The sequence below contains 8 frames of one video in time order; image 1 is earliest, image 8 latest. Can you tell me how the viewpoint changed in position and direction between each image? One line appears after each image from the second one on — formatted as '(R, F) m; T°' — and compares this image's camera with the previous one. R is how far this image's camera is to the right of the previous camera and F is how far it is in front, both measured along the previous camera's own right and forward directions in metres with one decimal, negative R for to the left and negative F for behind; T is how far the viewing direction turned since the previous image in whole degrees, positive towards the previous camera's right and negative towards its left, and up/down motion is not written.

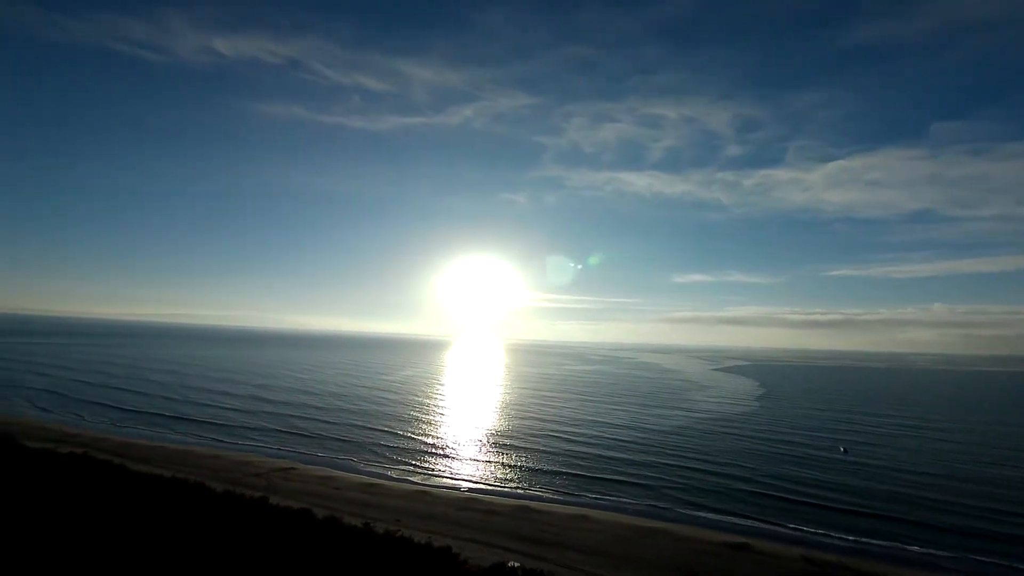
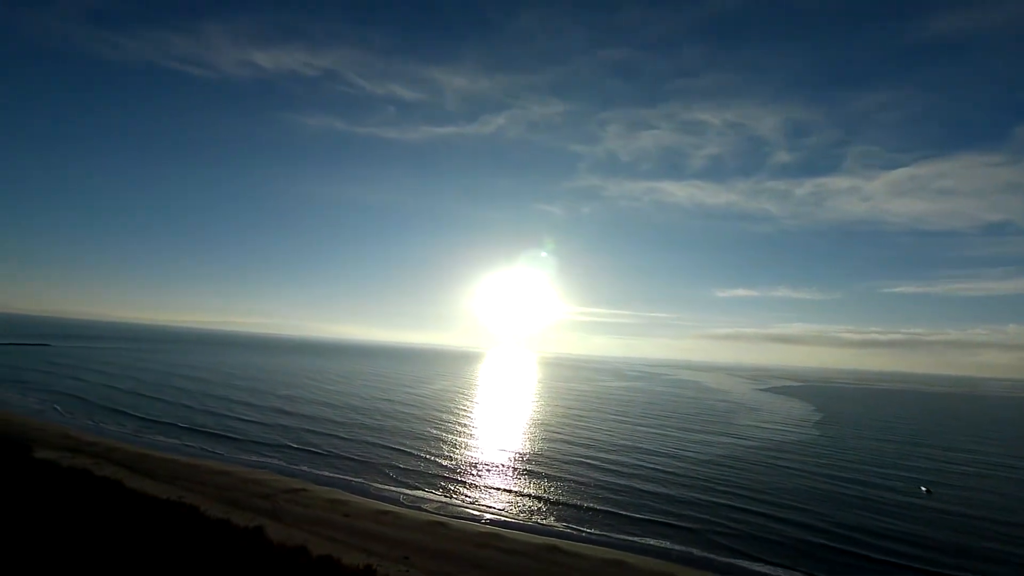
(+0.1, +0.8) m; -4°
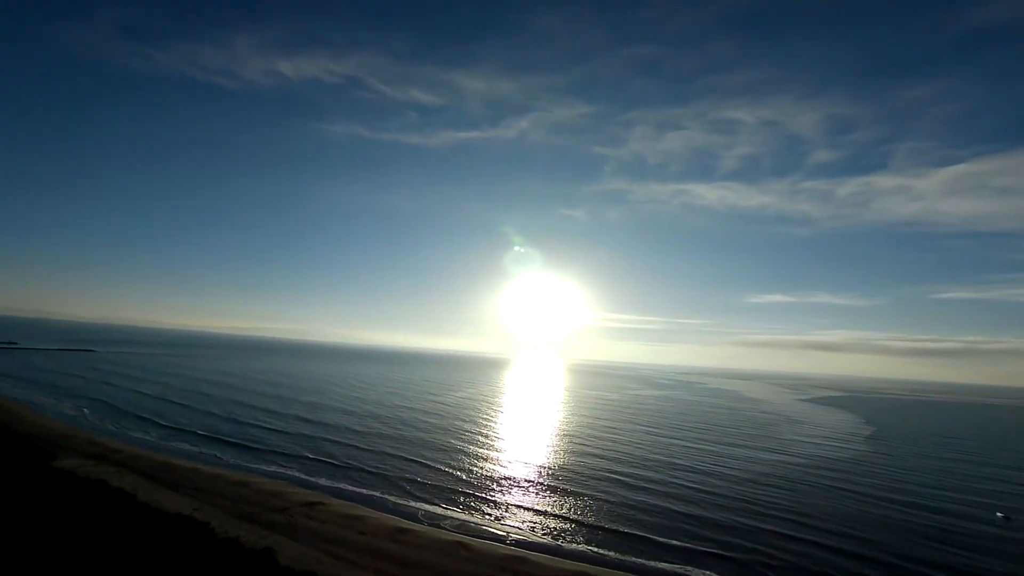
(0.0, +0.5) m; -3°
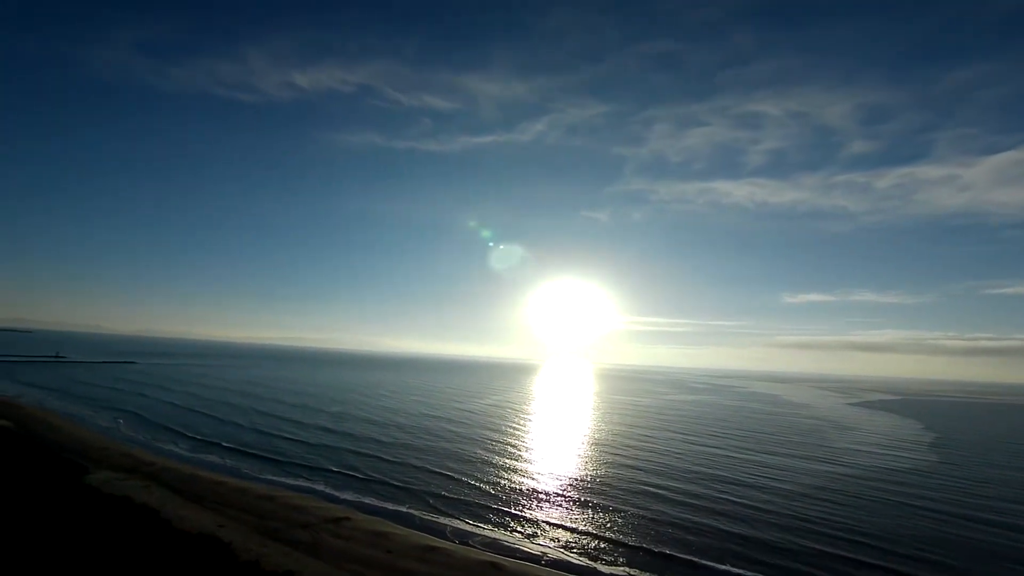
(0.0, +0.4) m; -3°
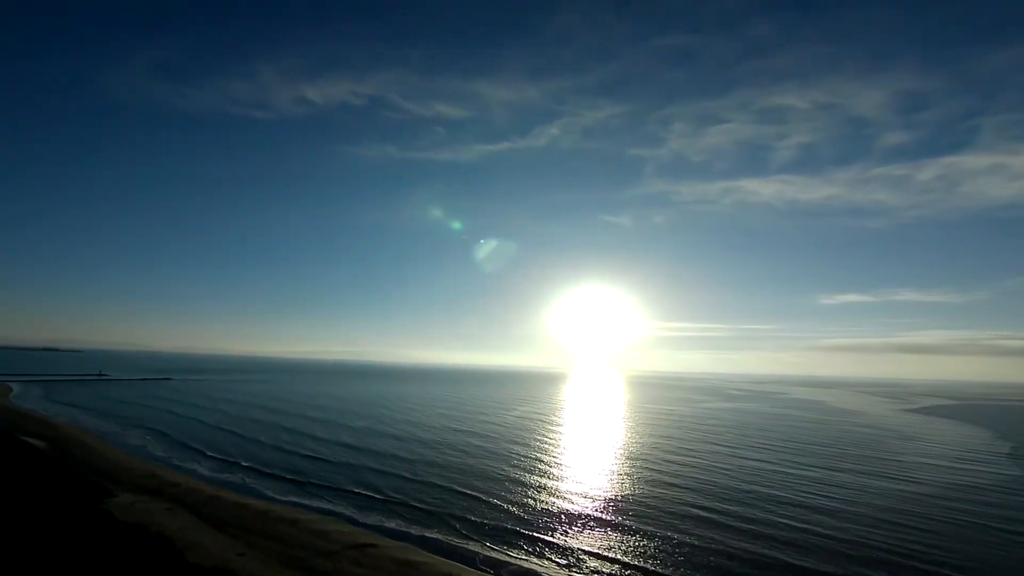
(0.0, +0.5) m; -3°
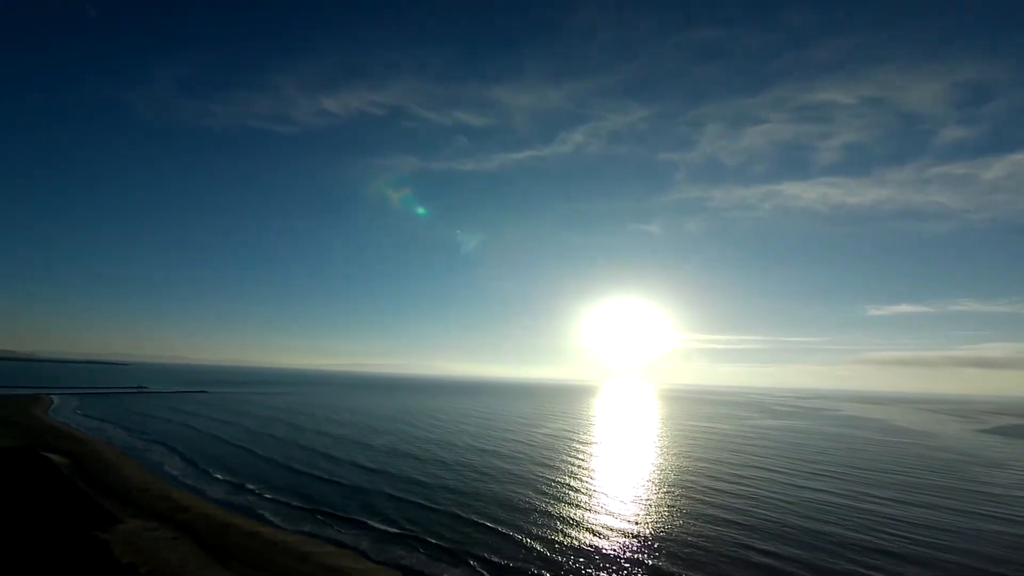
(0.0, +0.8) m; -4°
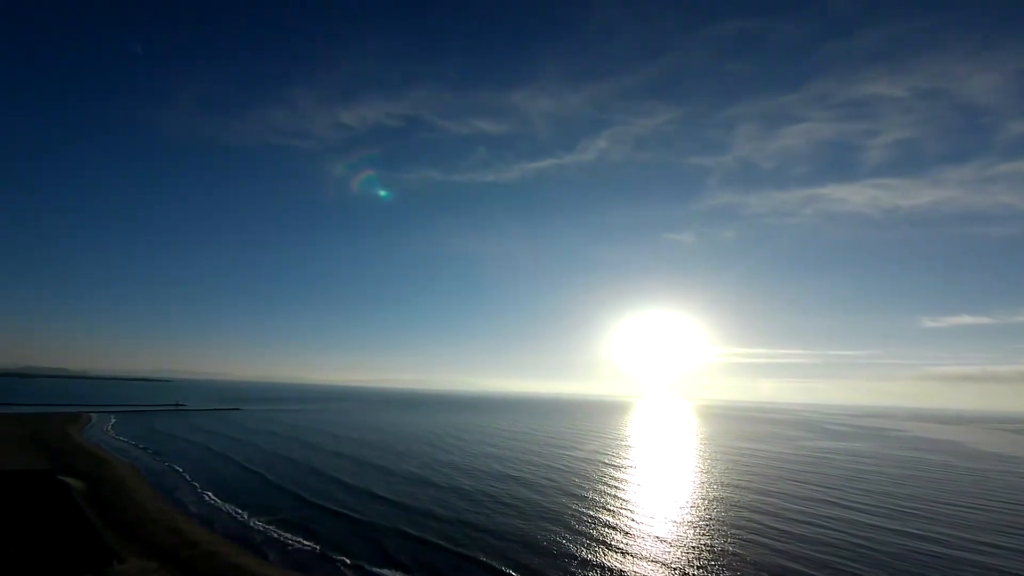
(+0.1, +0.8) m; -4°
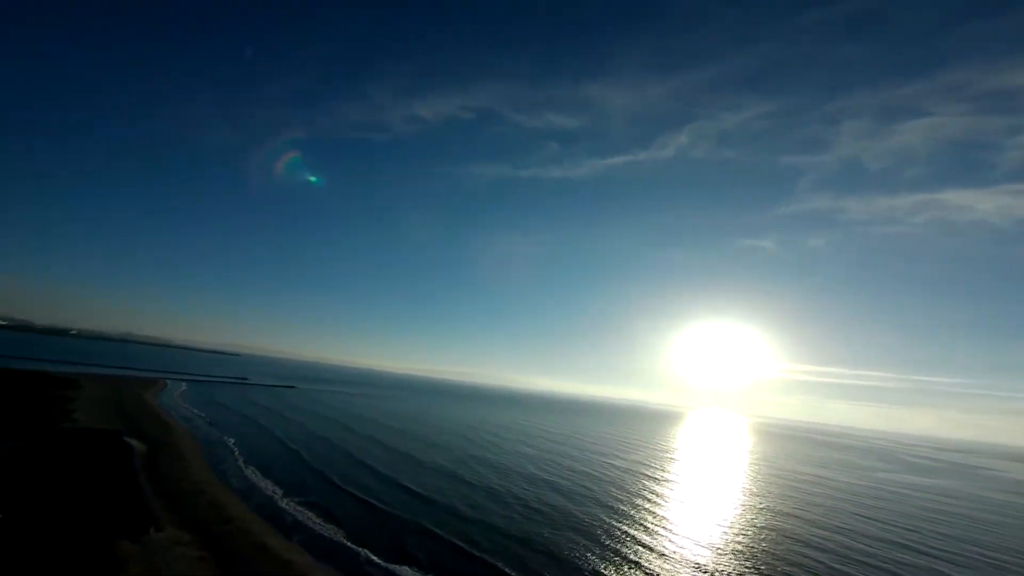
(+0.1, +0.5) m; -7°
